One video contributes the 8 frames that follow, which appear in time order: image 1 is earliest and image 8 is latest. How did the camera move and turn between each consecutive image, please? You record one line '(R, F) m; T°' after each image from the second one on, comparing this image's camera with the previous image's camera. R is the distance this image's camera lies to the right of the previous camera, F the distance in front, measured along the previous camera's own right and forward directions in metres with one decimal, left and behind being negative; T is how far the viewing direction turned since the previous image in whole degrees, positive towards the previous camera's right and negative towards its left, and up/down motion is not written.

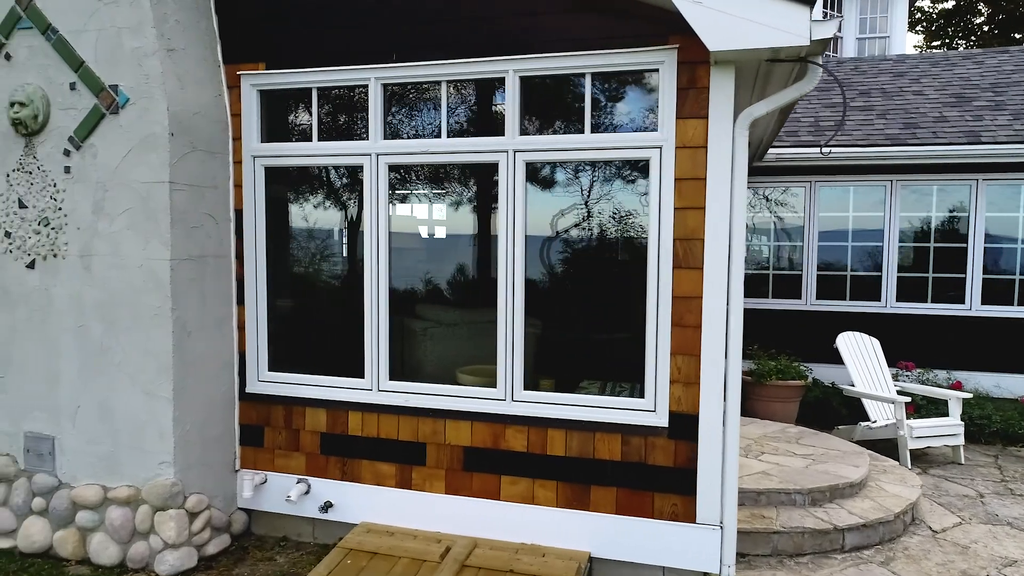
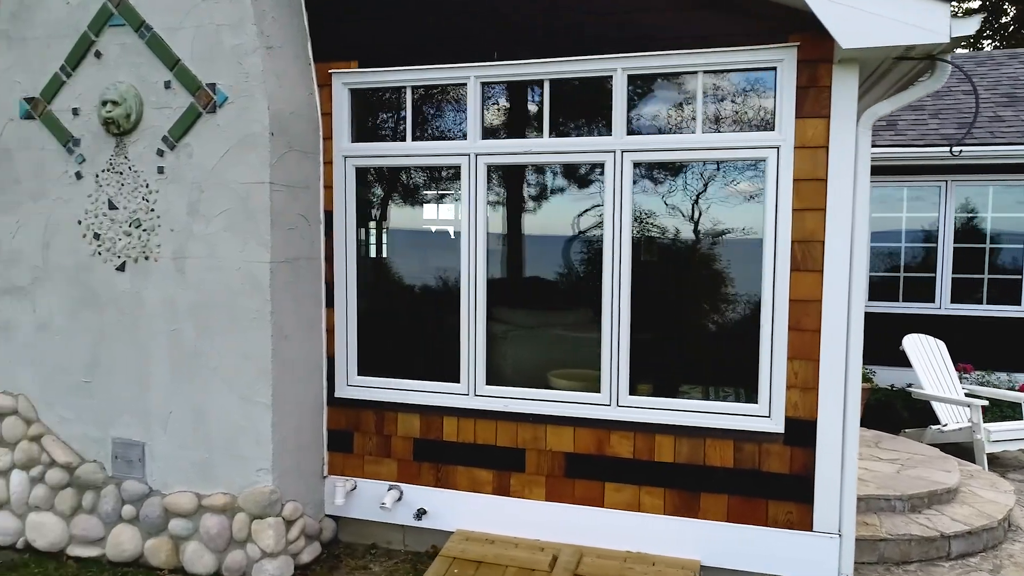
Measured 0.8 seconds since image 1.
(-0.5, +0.1) m; 0°
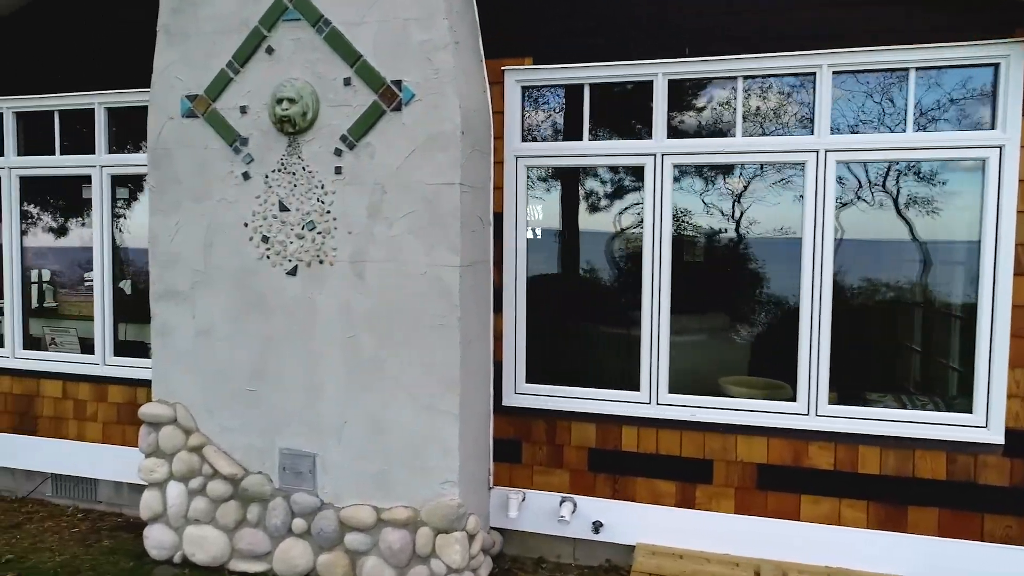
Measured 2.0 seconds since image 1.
(-0.8, +0.1) m; 0°
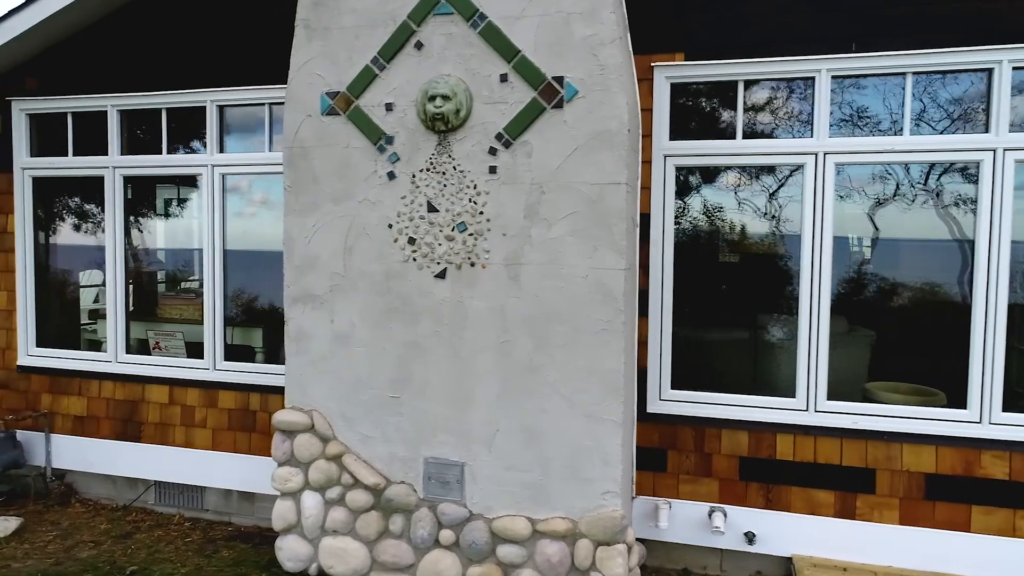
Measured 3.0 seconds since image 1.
(-0.7, +0.1) m; 0°
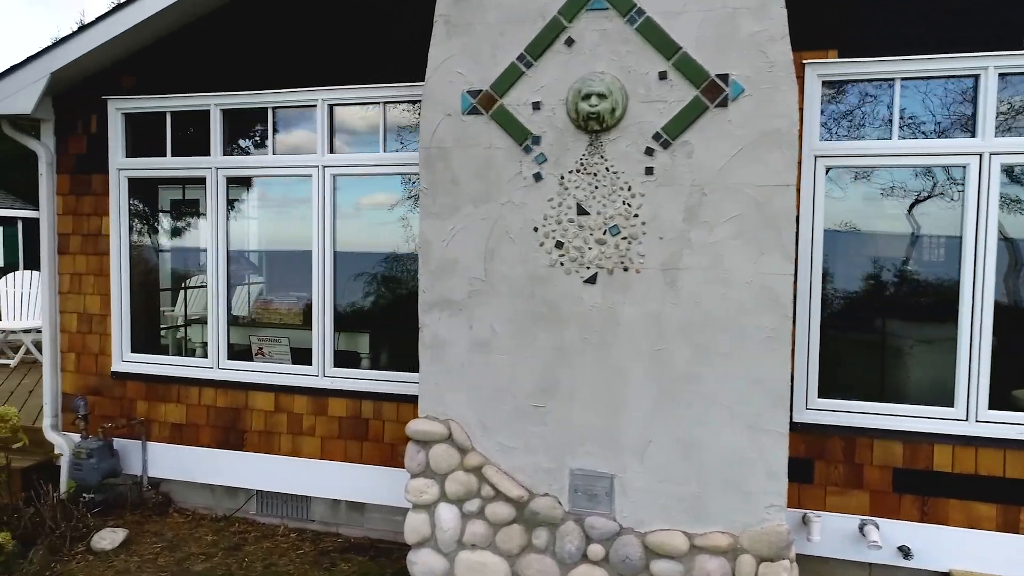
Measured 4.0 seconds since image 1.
(-0.6, +0.1) m; 0°
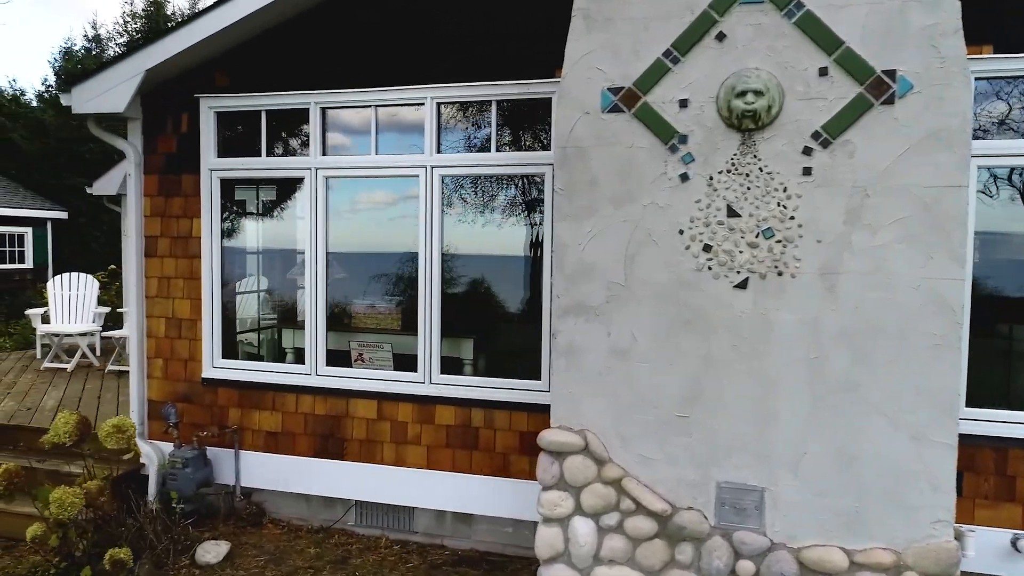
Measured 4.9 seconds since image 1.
(-0.6, +0.1) m; 0°
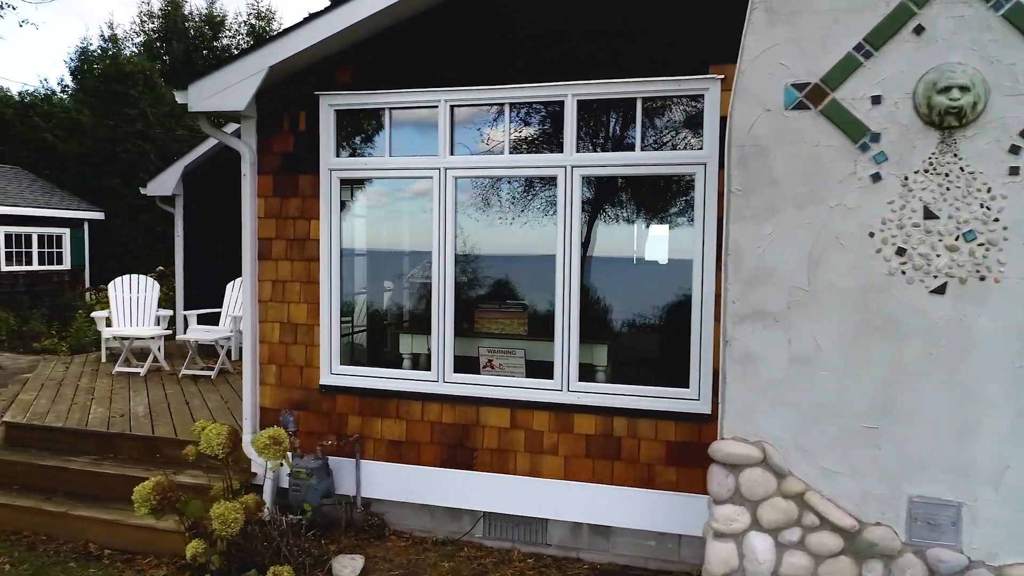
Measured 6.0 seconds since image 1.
(-0.7, +0.1) m; 0°
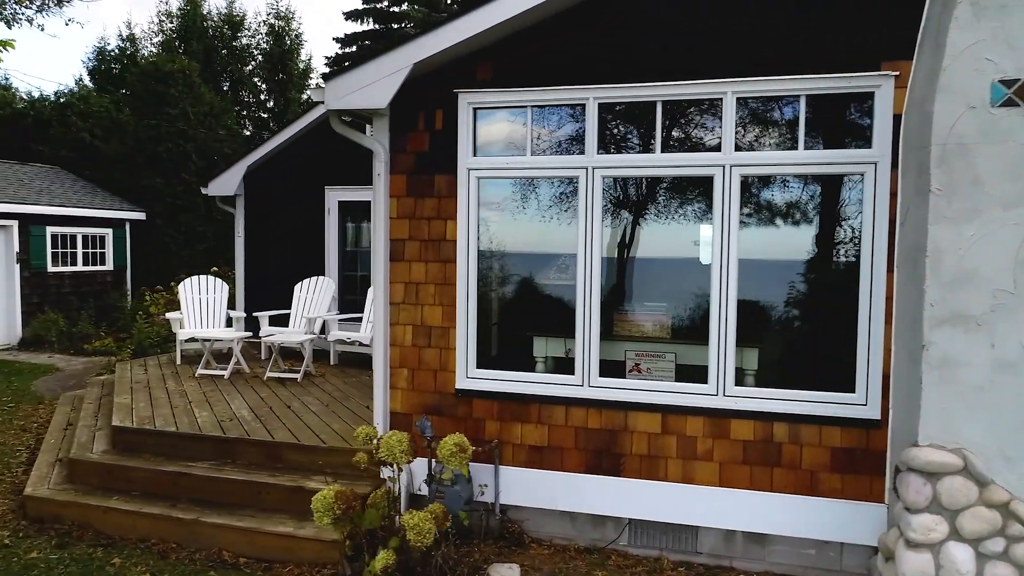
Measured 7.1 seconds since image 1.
(-0.7, +0.1) m; 0°
